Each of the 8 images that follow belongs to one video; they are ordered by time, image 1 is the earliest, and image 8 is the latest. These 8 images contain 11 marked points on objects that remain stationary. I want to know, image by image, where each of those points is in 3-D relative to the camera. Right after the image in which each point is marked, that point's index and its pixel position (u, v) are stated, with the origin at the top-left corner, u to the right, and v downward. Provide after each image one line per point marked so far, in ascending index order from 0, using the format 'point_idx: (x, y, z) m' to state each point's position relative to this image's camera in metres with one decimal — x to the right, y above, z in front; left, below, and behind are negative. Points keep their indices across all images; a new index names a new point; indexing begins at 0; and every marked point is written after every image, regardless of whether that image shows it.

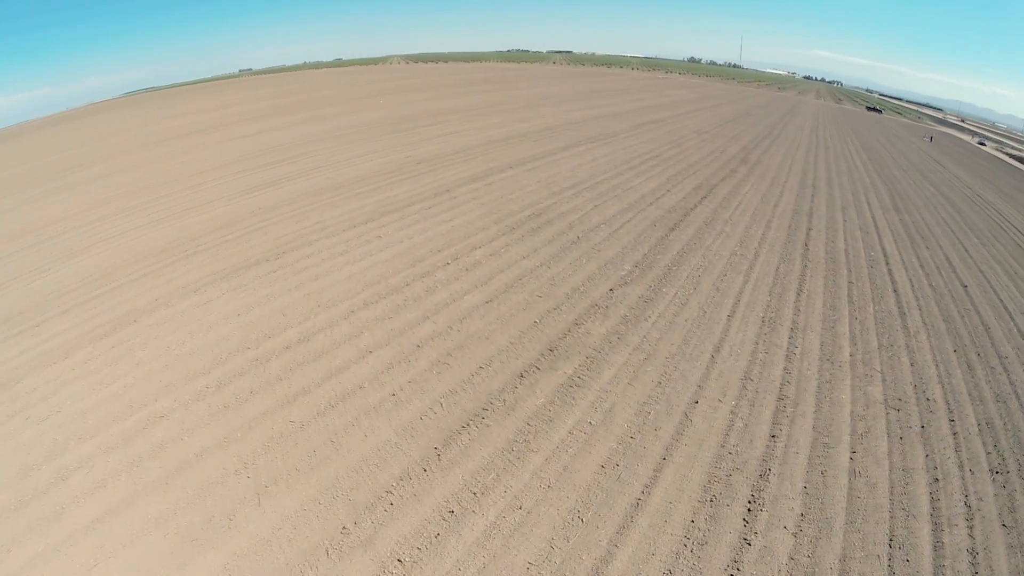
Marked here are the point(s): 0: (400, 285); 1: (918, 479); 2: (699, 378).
0: (-1.3, 0.0, +6.4) m
1: (+3.4, -1.5, +4.5) m
2: (+1.9, -0.9, +5.2) m
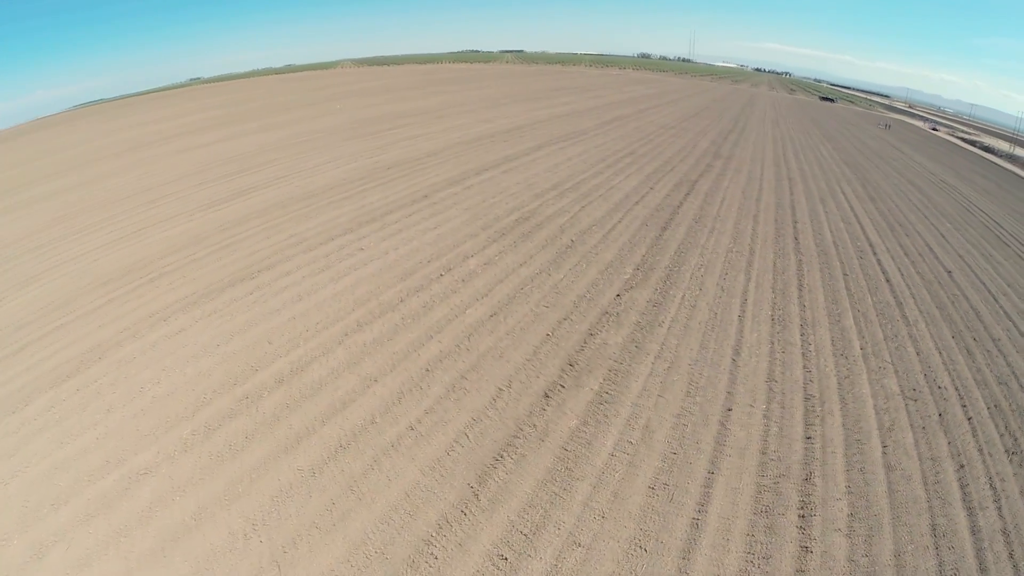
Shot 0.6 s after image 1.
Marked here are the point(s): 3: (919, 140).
0: (-1.3, -0.2, +6.0) m
1: (+3.7, -1.5, +4.5) m
2: (+2.1, -0.9, +5.0) m
3: (+9.2, +3.3, +11.8) m
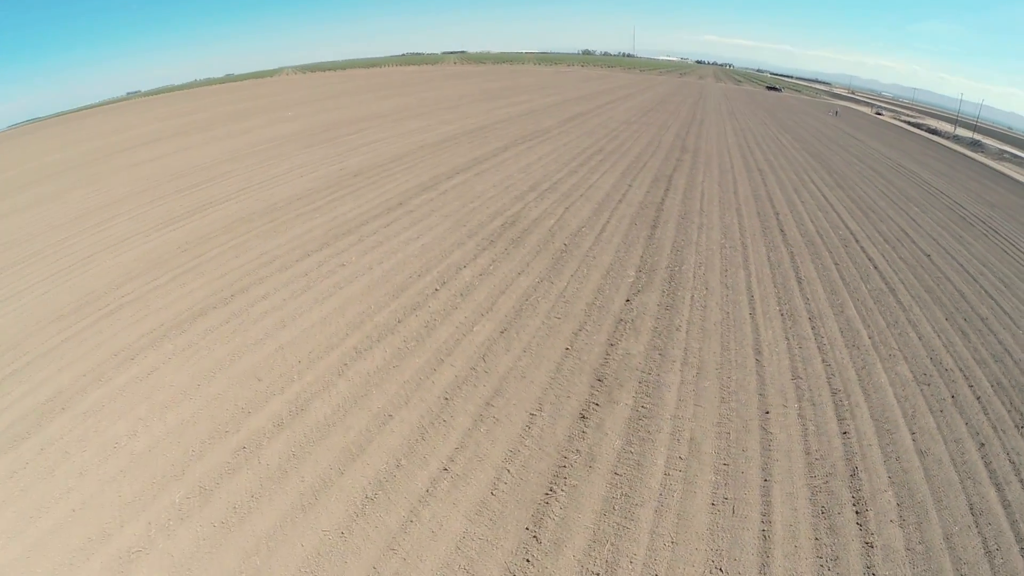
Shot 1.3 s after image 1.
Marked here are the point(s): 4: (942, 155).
0: (-1.2, -0.4, +5.5) m
1: (+4.0, -1.3, +4.6) m
2: (+2.3, -0.9, +4.9) m
3: (+8.3, +3.8, +12.4) m
4: (+8.3, +2.6, +10.1) m
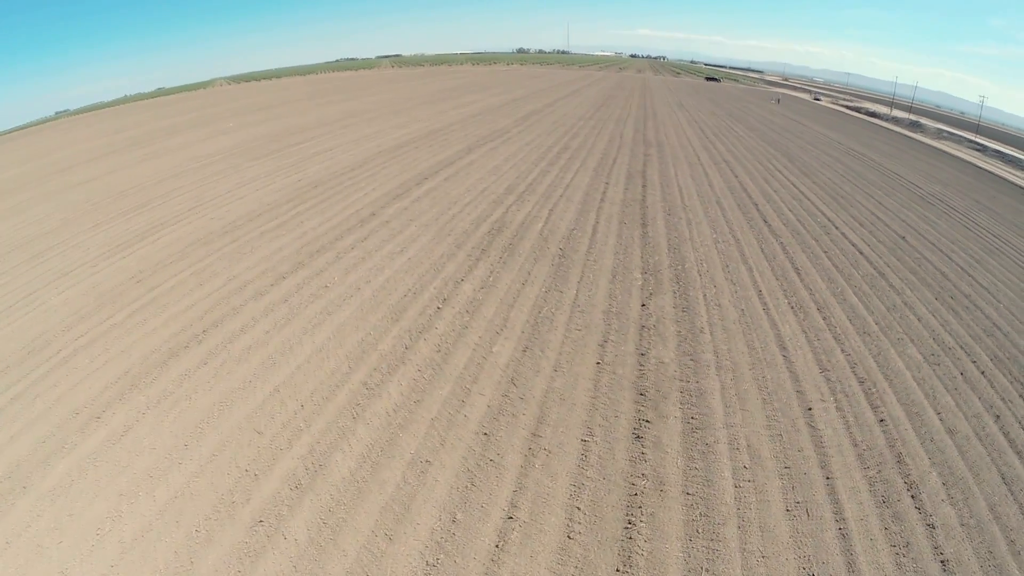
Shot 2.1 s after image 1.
0: (-1.0, -0.6, +5.0) m
1: (+4.3, -1.2, +4.8) m
2: (+2.6, -0.9, +4.9) m
3: (+7.2, +4.3, +13.0) m
4: (+7.6, +3.0, +10.7) m
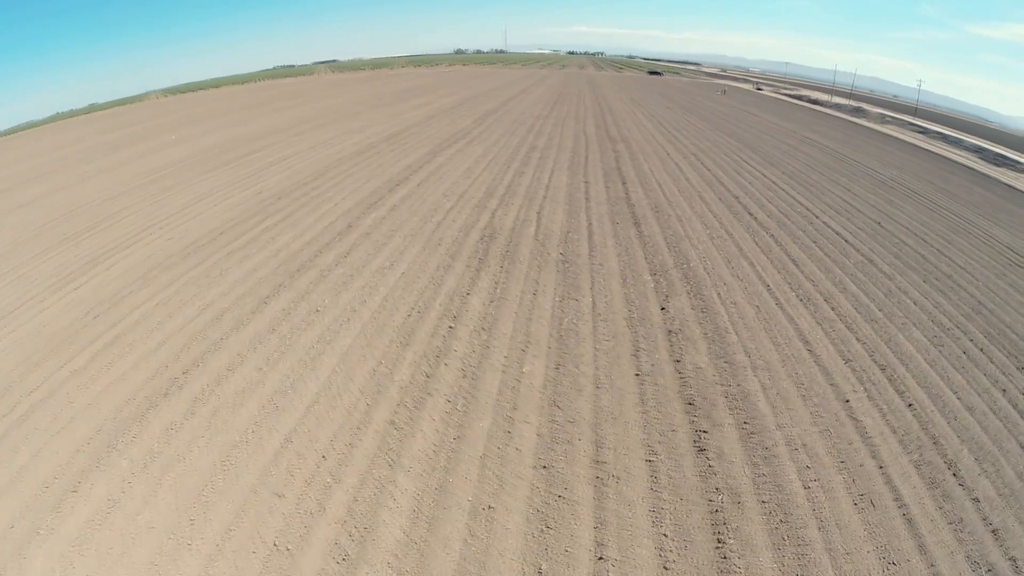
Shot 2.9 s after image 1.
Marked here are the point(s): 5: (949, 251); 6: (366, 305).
0: (-0.7, -0.8, +4.5) m
1: (+4.6, -1.0, +5.0) m
2: (+2.9, -0.8, +4.9) m
3: (+6.1, +4.6, +13.5) m
4: (+6.8, +3.4, +11.3) m
5: (+5.5, +0.4, +6.8) m
6: (-1.5, -0.2, +5.5) m
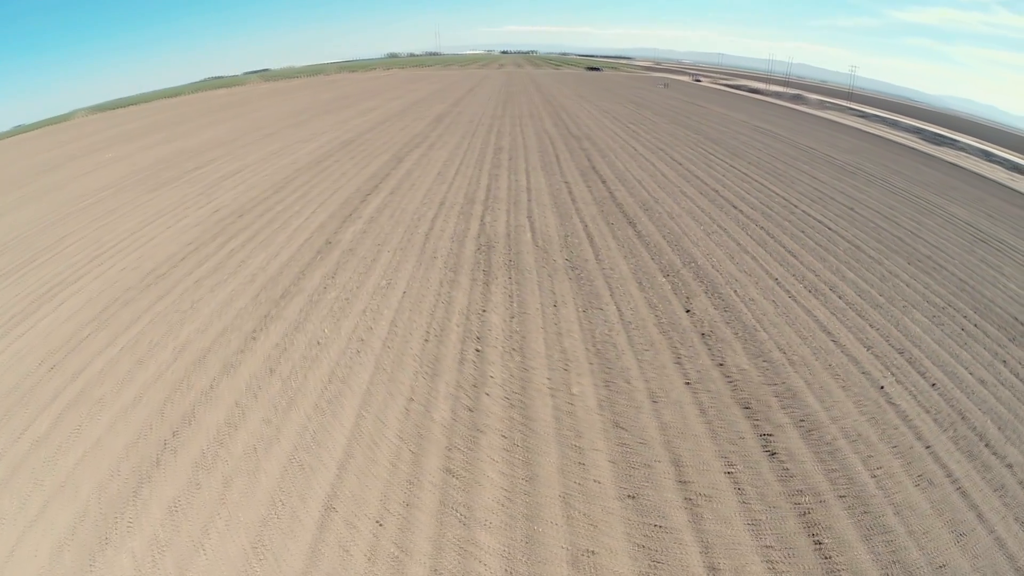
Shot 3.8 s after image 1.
0: (-0.3, -0.9, +4.0) m
1: (+4.9, -0.8, +5.2) m
2: (+3.2, -0.7, +4.9) m
3: (+4.8, +4.9, +13.8) m
4: (+5.9, +3.8, +11.8) m
5: (+5.5, +0.7, +7.1) m
6: (-1.3, -0.4, +4.9) m
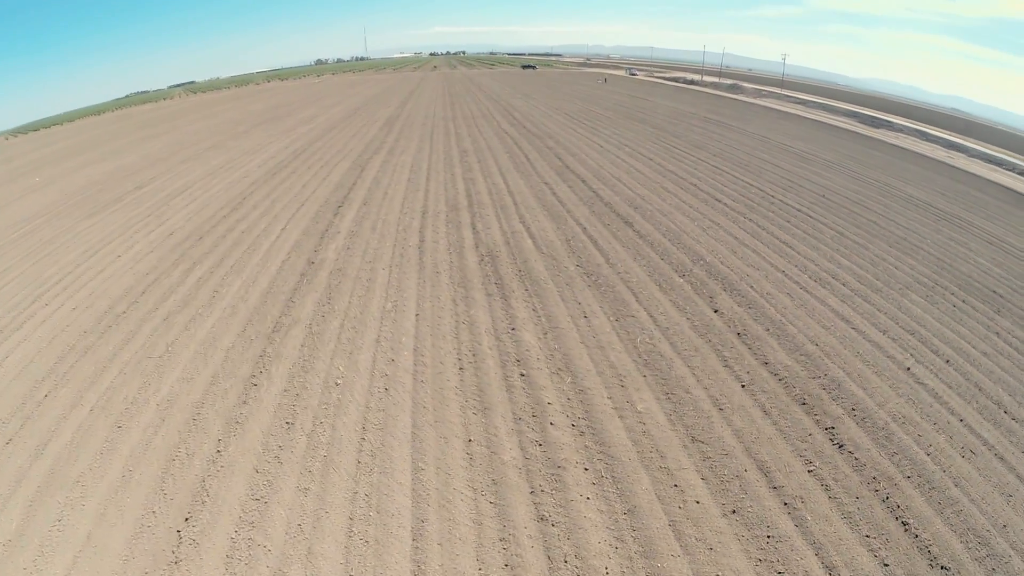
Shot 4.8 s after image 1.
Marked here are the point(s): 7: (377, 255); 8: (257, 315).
0: (+0.2, -1.1, +3.6) m
1: (+5.1, -0.5, +5.6) m
2: (+3.5, -0.6, +5.0) m
3: (+3.3, +5.1, +14.0) m
4: (+4.8, +4.1, +12.1) m
5: (+5.3, +1.0, +7.5) m
6: (-0.9, -0.6, +4.3) m
7: (-1.5, +0.4, +5.8) m
8: (-2.3, -0.2, +4.8) m
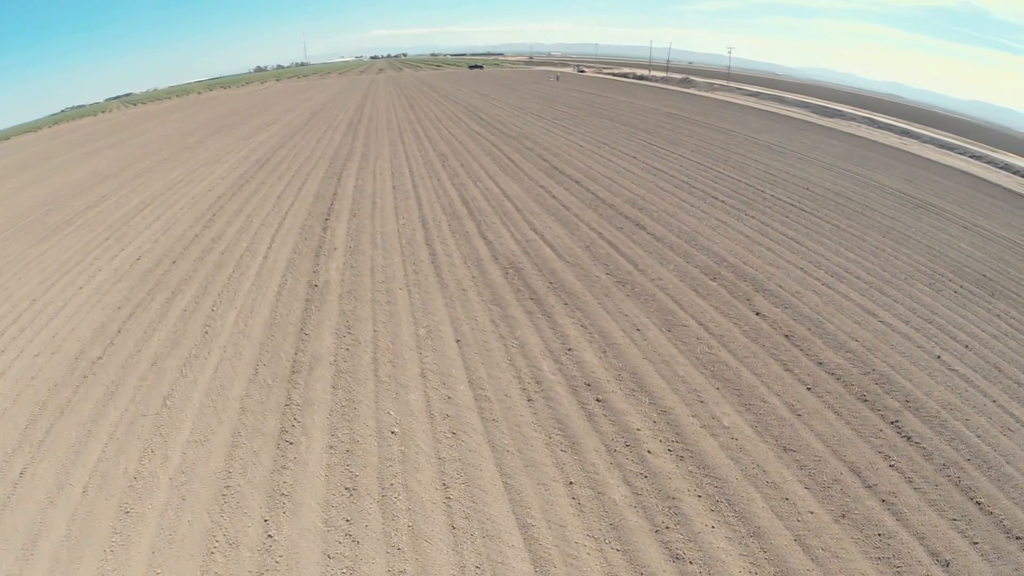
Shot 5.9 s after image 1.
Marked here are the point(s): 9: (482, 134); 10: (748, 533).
0: (+0.8, -1.2, +3.2) m
1: (+5.4, -0.4, +5.9) m
2: (+3.9, -0.5, +5.1) m
3: (+2.2, +5.1, +13.9) m
4: (+3.9, +4.2, +12.3) m
5: (+5.2, +1.2, +7.8) m
6: (-0.4, -0.8, +3.8) m
7: (-1.2, +0.1, +5.2) m
8: (-1.9, -0.5, +4.1) m
9: (-0.6, +2.9, +9.8) m
10: (+1.4, -1.5, +2.9) m
